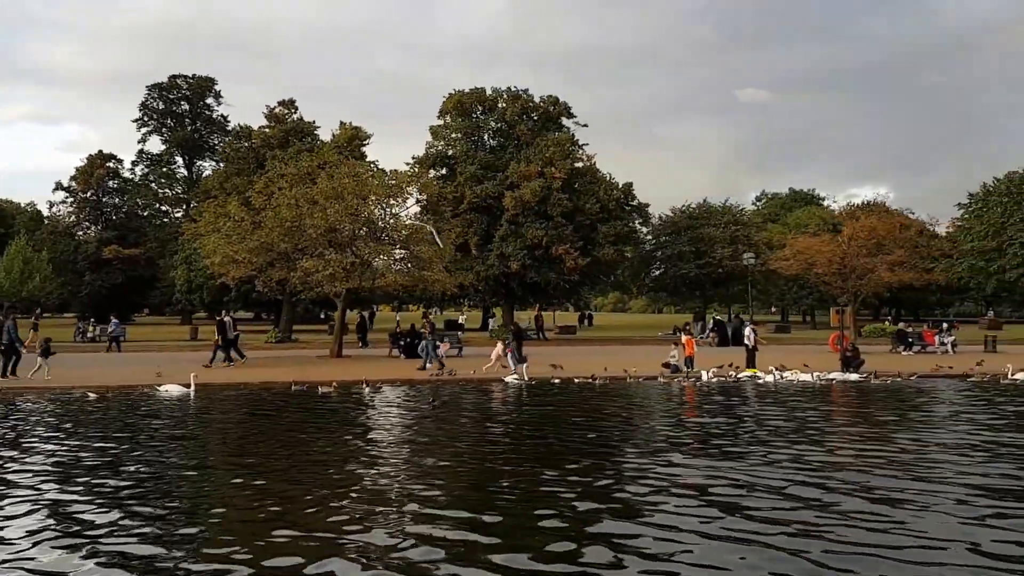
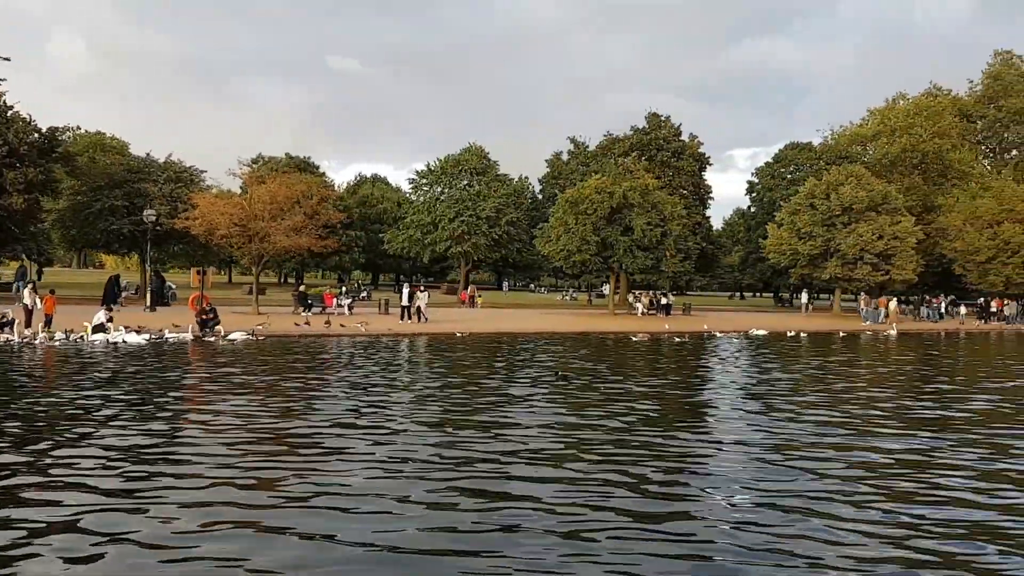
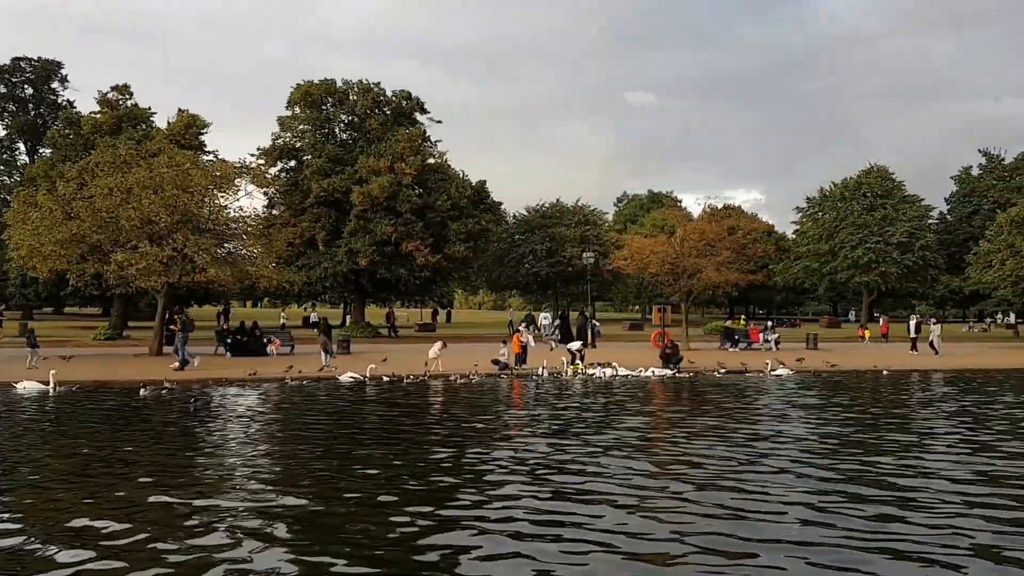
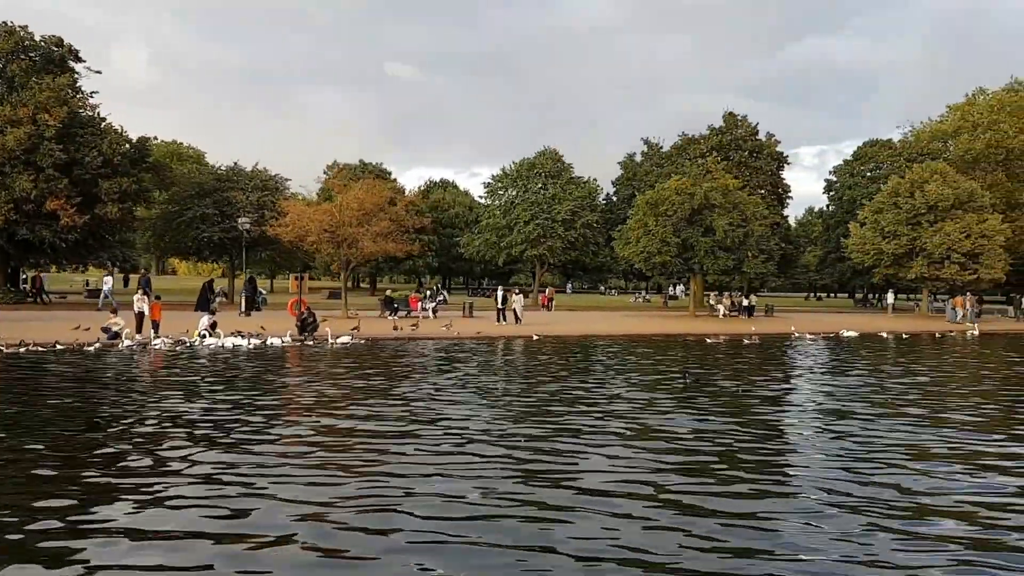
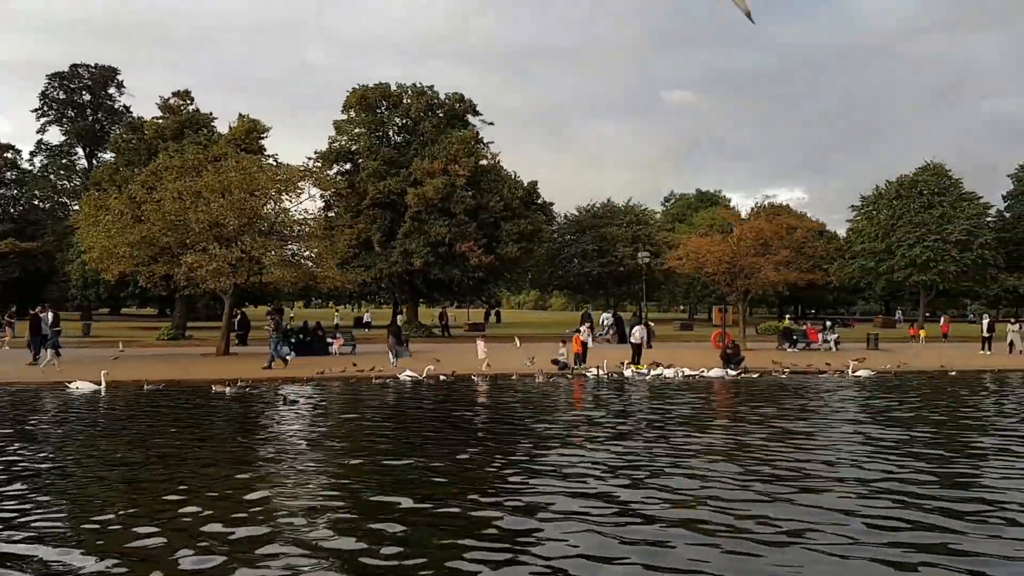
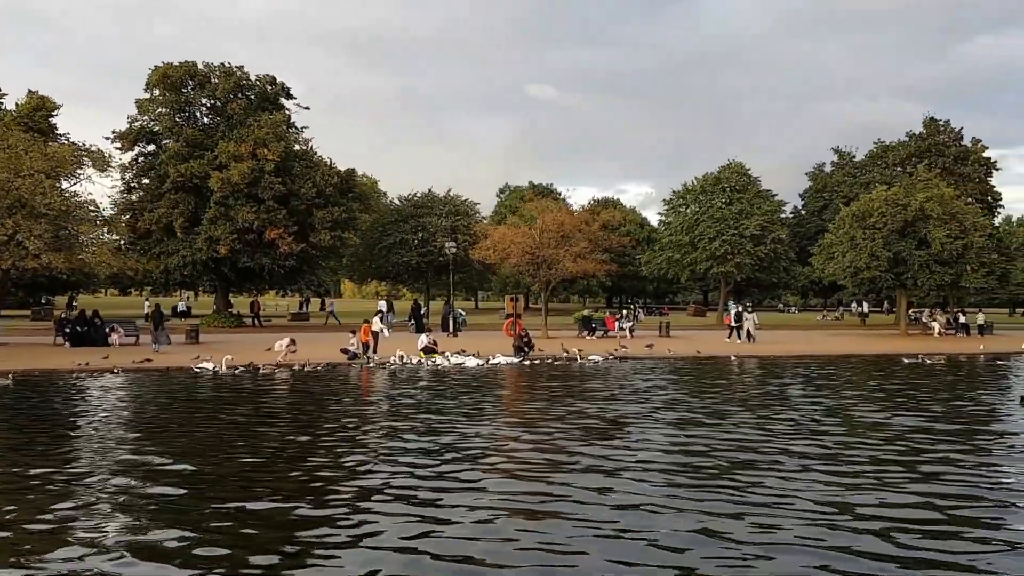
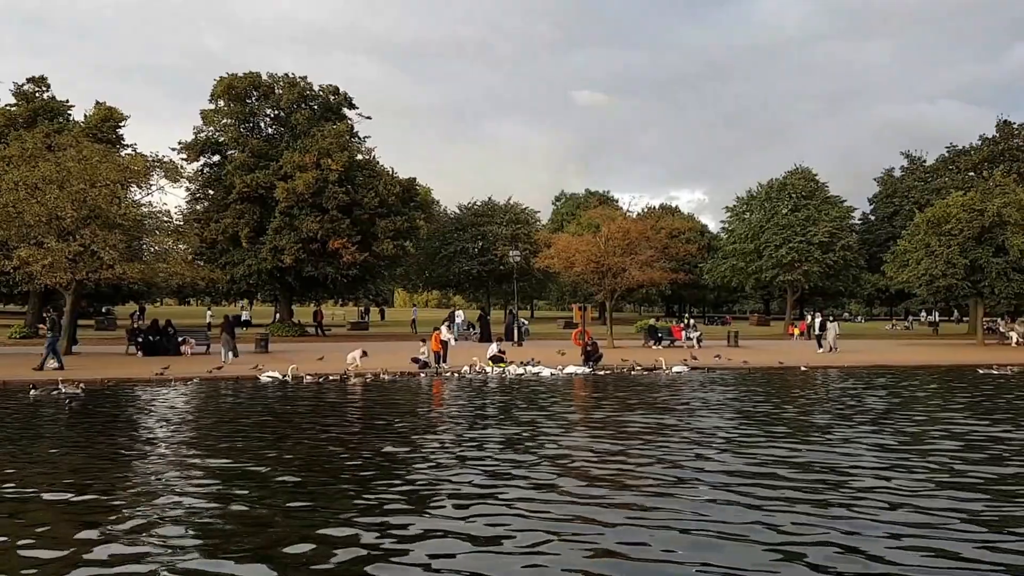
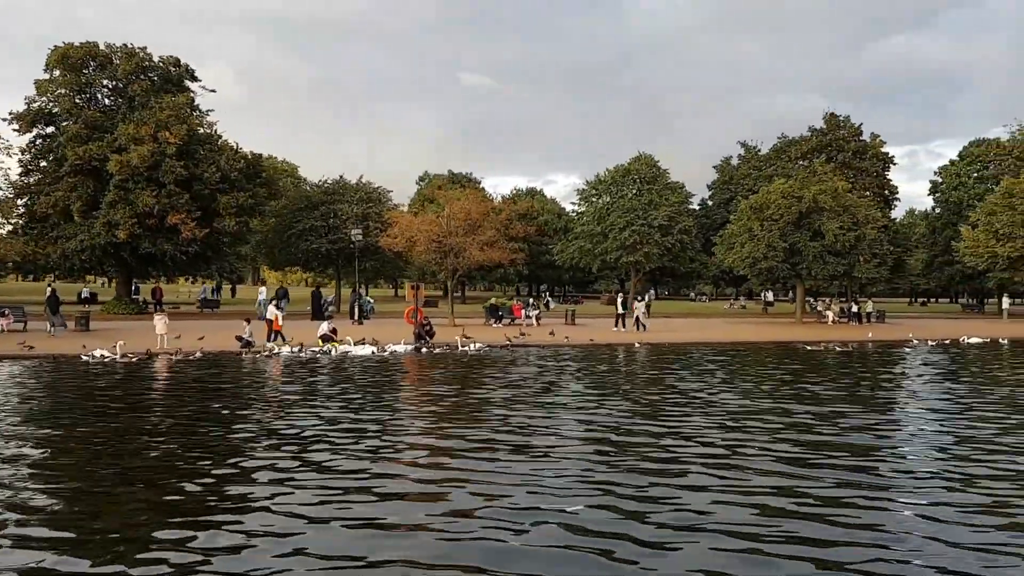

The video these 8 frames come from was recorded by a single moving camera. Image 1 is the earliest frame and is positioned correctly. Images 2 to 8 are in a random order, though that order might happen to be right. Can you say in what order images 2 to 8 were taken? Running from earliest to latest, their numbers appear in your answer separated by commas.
5, 3, 7, 6, 8, 4, 2
